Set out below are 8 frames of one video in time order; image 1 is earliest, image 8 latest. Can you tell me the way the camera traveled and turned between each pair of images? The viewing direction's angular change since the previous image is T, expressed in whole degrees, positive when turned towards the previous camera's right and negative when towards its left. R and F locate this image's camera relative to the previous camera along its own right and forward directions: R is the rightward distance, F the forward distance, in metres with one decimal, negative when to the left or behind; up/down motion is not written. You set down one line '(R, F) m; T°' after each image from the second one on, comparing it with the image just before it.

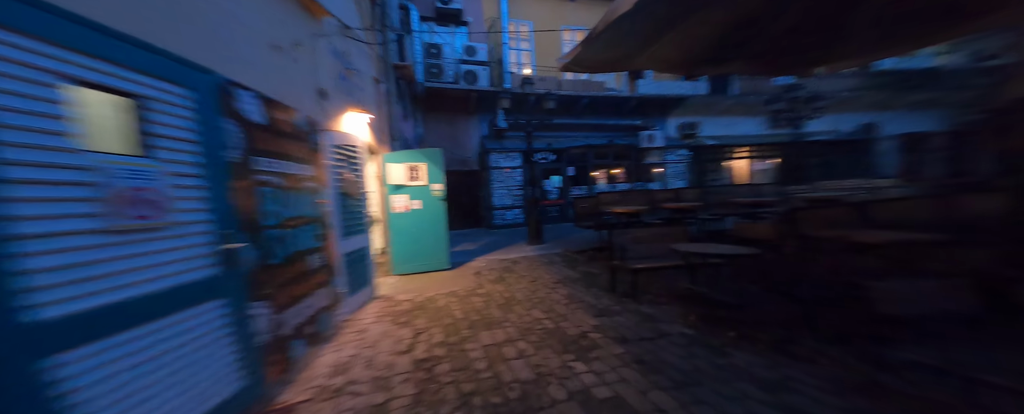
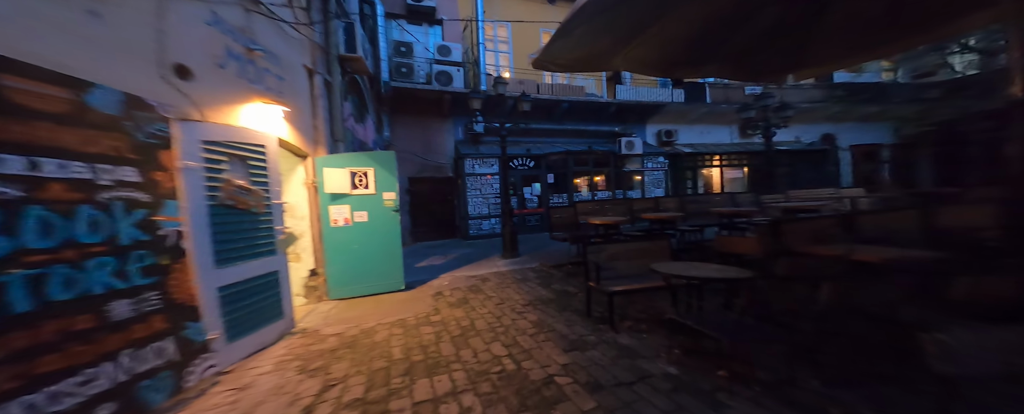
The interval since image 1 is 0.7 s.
(+0.3, +0.6) m; +3°
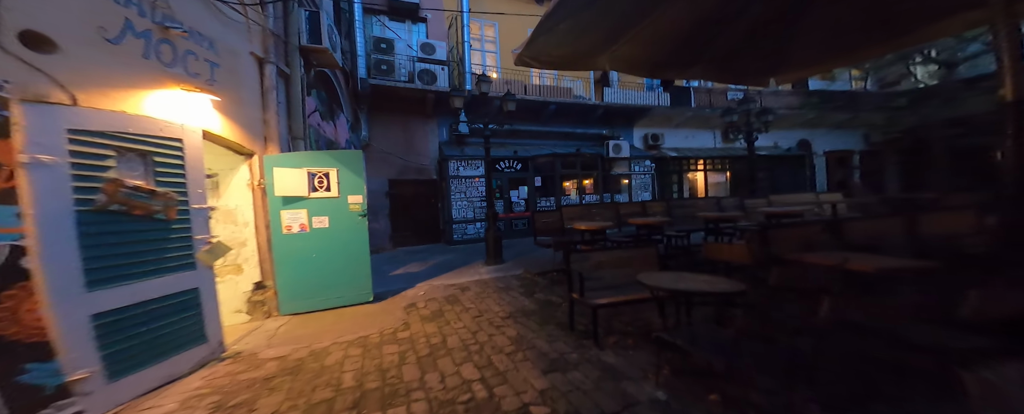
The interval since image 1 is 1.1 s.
(+0.2, +0.3) m; +2°
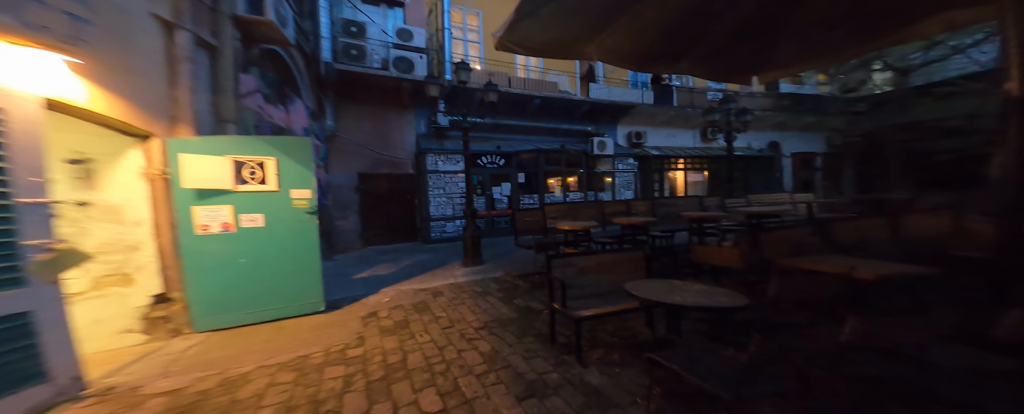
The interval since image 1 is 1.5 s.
(+0.1, +0.5) m; +3°
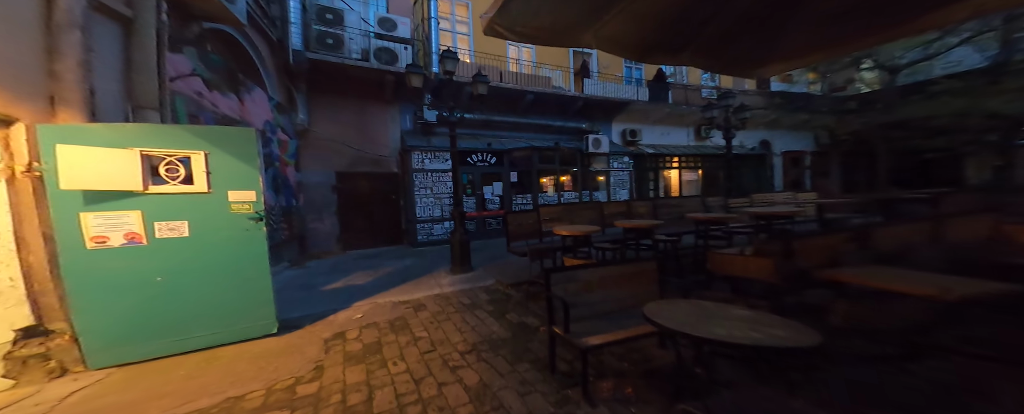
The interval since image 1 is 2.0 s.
(0.0, +0.5) m; +2°
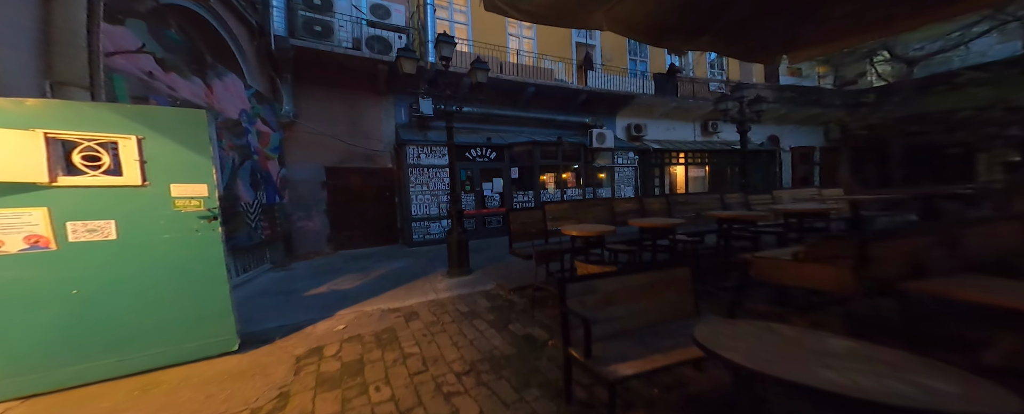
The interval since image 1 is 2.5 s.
(-0.1, +0.5) m; 0°
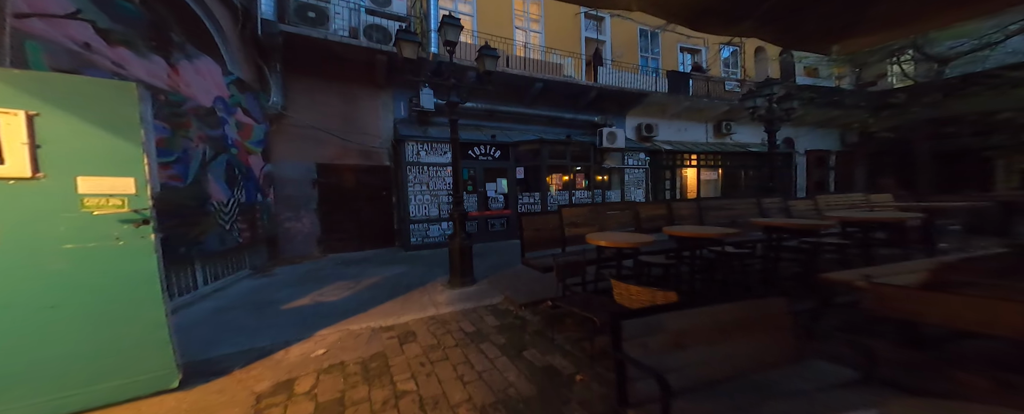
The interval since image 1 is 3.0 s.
(-0.2, +0.6) m; 0°
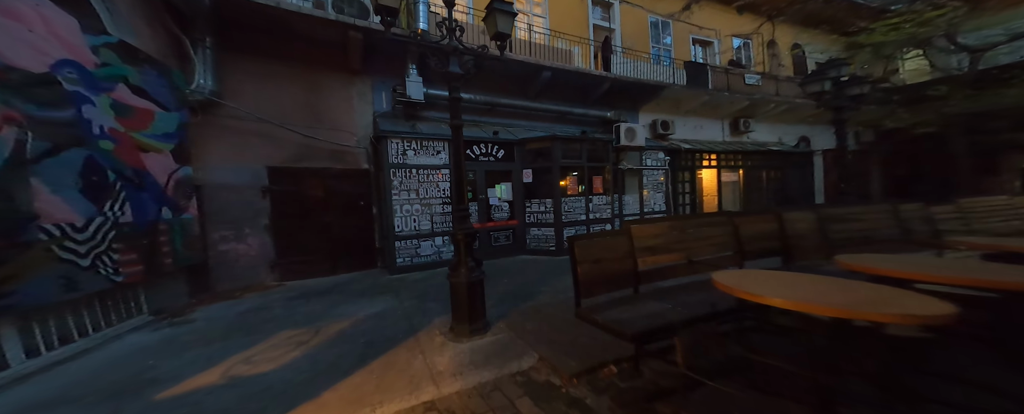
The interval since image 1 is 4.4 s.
(-0.5, +1.5) m; +3°
